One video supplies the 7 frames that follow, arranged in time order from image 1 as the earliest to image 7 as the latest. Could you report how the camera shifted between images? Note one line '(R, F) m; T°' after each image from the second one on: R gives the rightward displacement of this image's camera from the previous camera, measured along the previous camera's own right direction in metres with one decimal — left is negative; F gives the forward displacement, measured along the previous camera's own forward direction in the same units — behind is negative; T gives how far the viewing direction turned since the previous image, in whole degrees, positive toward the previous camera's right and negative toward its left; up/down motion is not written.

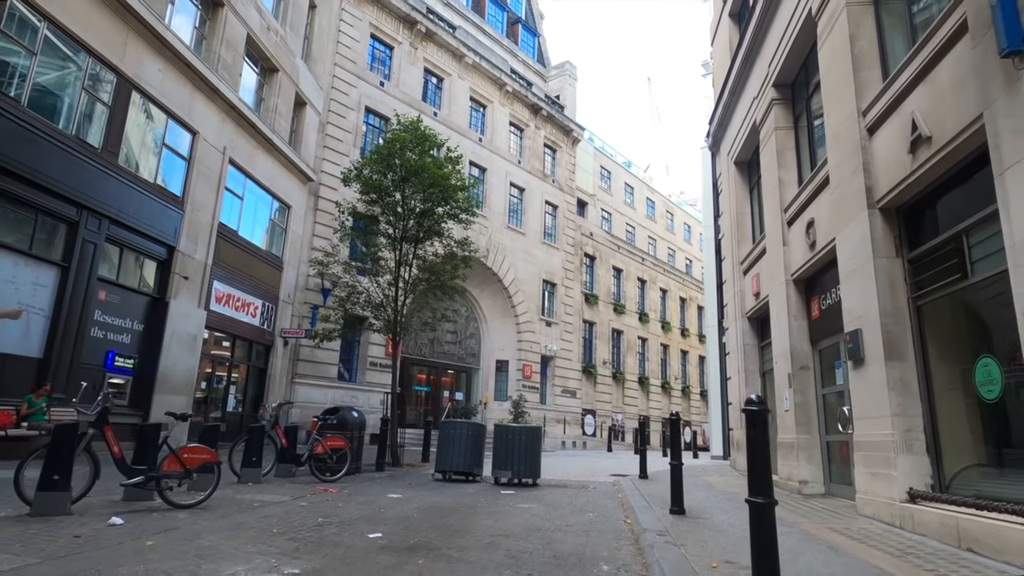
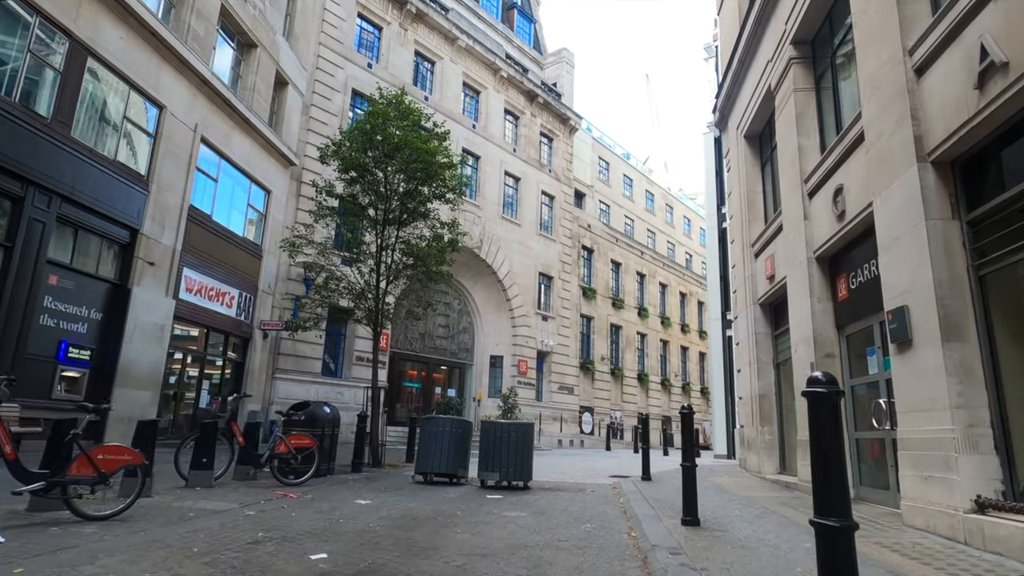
(+0.2, +1.1) m; 0°
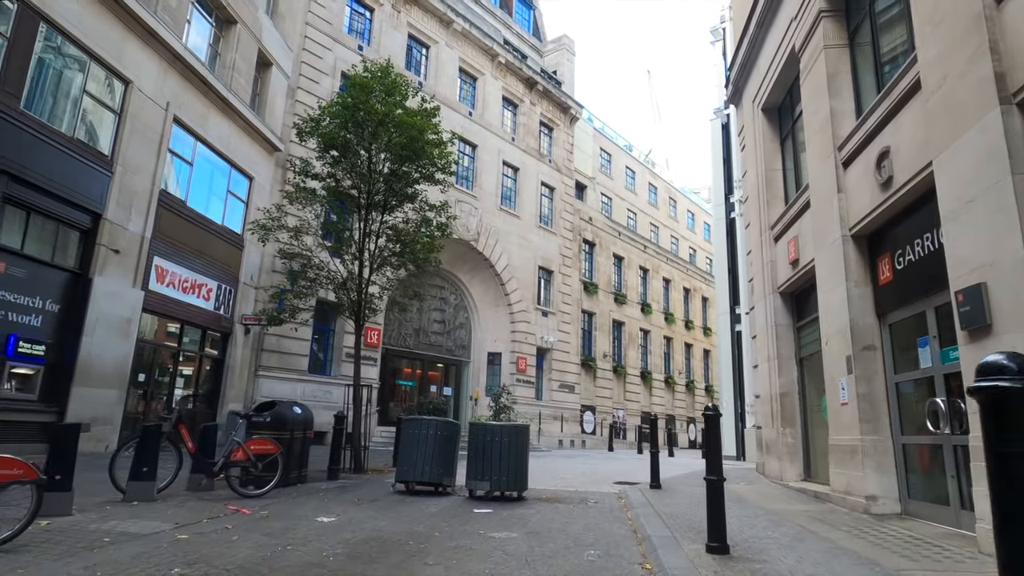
(+0.1, +1.1) m; 0°
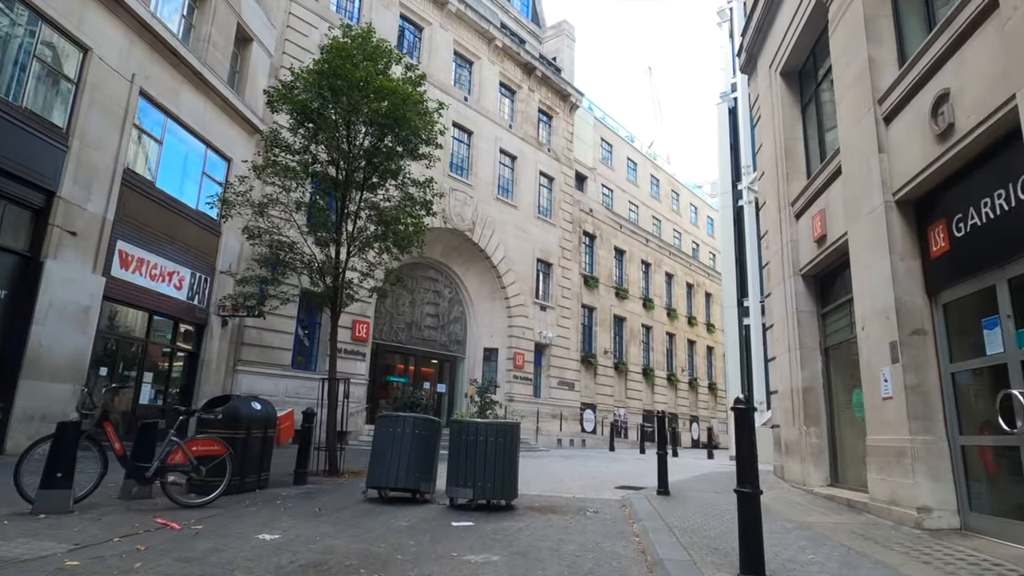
(+0.2, +1.1) m; 0°
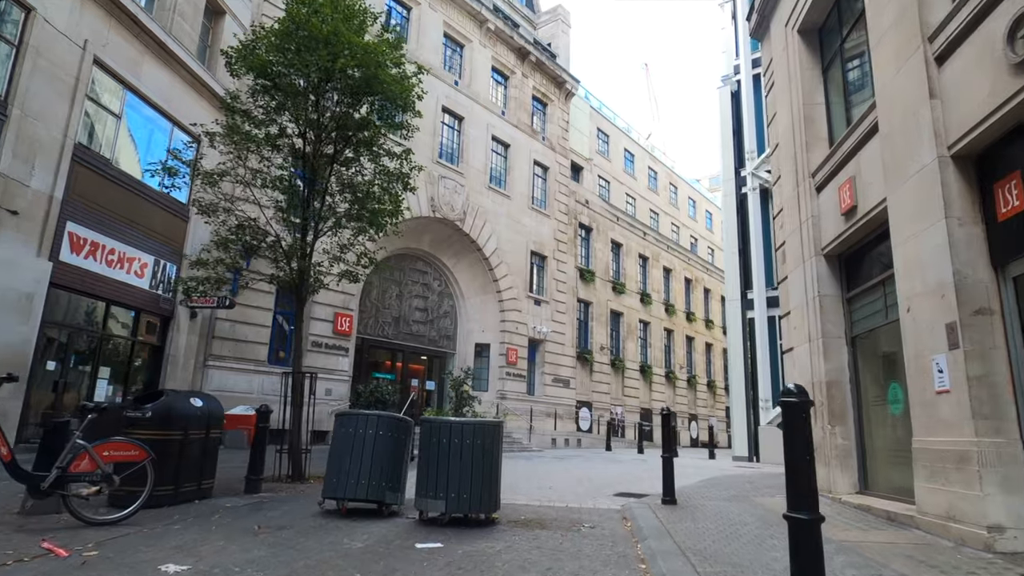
(+0.2, +1.1) m; 0°
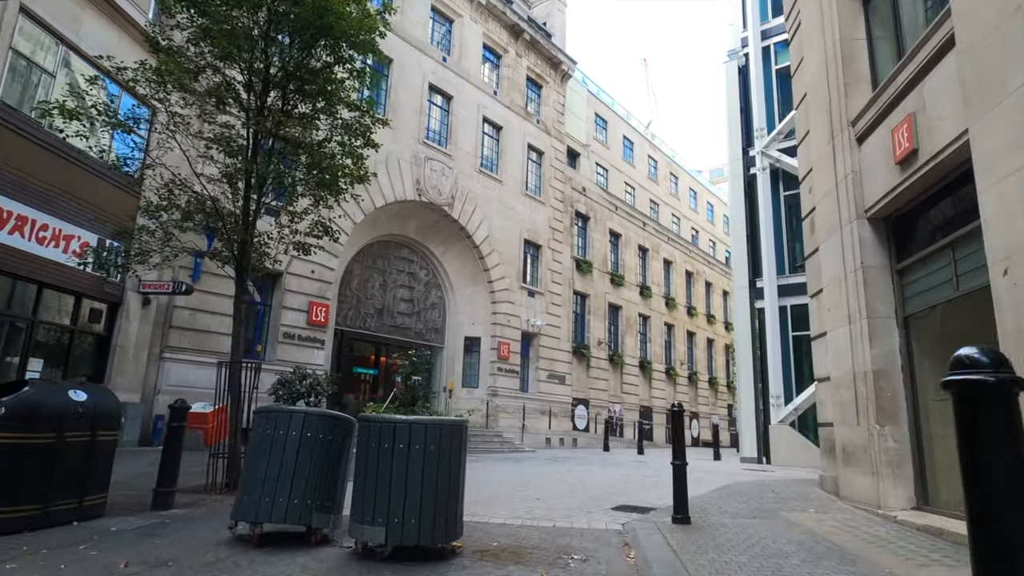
(+0.3, +1.5) m; 0°
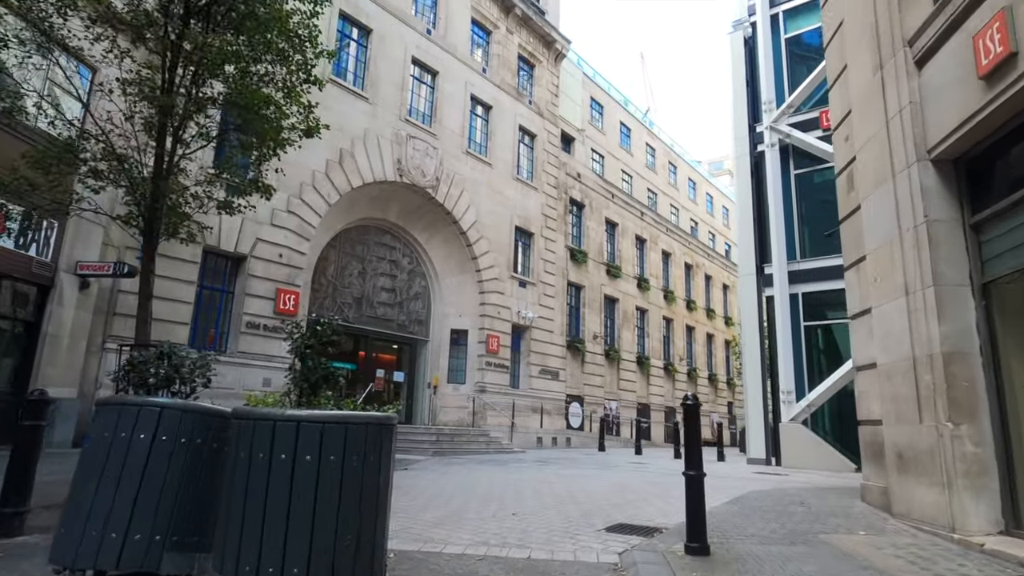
(+0.3, +1.5) m; 0°
